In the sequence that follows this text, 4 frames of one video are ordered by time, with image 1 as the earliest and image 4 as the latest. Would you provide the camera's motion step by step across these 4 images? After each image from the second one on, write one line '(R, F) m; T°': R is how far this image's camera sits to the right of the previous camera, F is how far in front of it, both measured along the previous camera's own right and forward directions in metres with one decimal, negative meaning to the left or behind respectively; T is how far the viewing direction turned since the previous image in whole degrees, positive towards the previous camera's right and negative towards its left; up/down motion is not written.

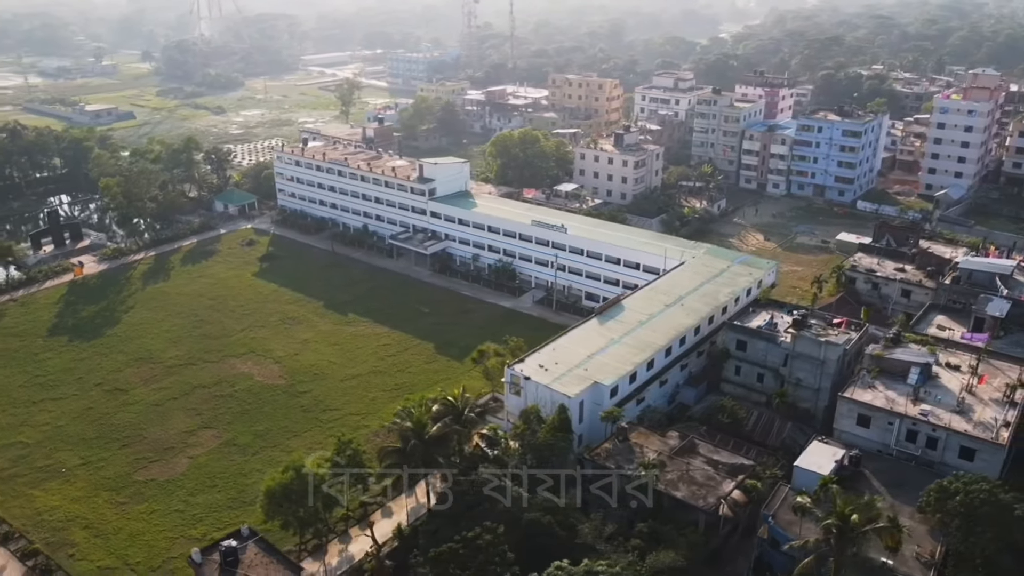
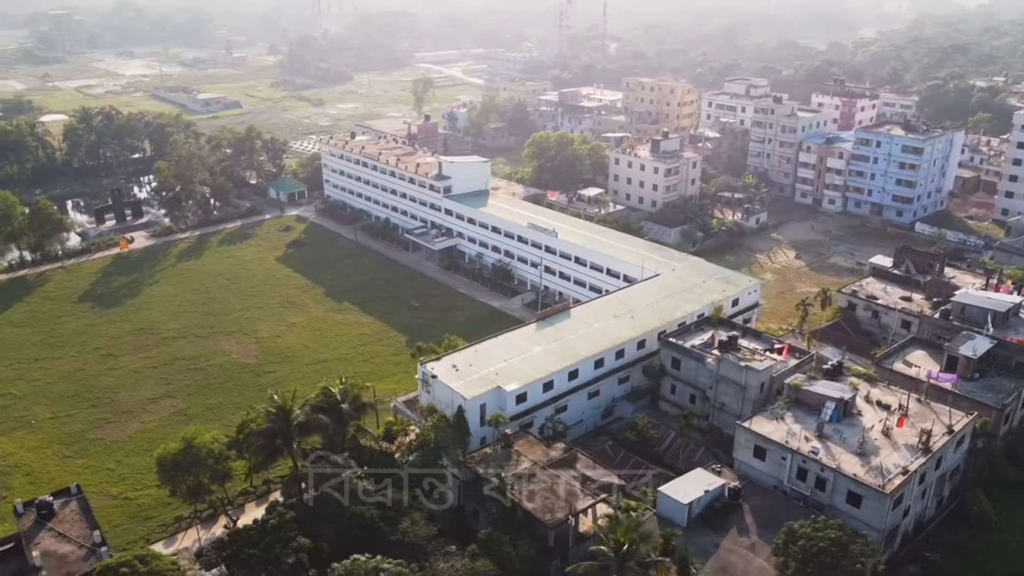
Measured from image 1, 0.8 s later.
(+8.5, +0.5) m; -10°
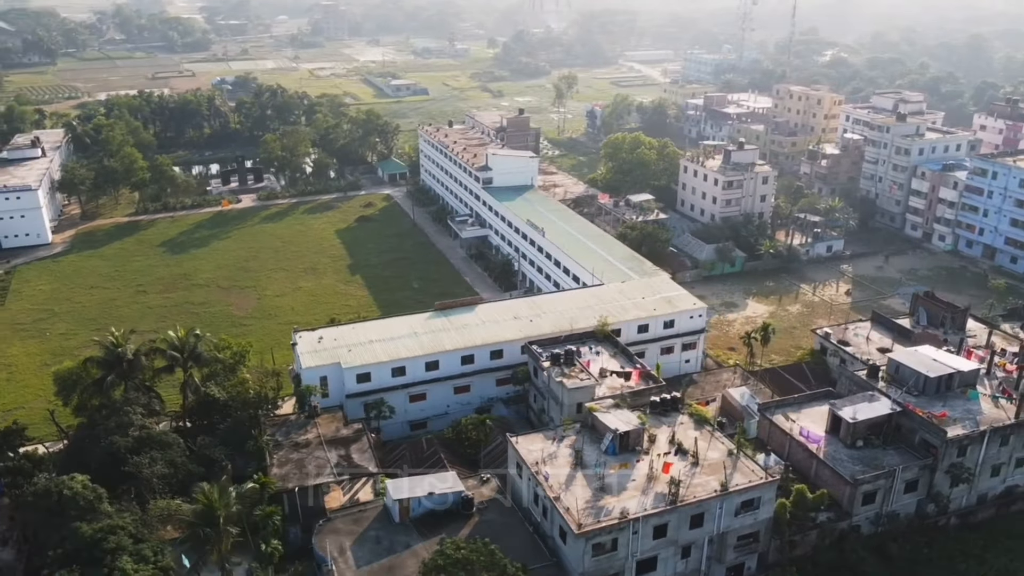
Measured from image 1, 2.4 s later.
(+15.6, +2.3) m; -18°
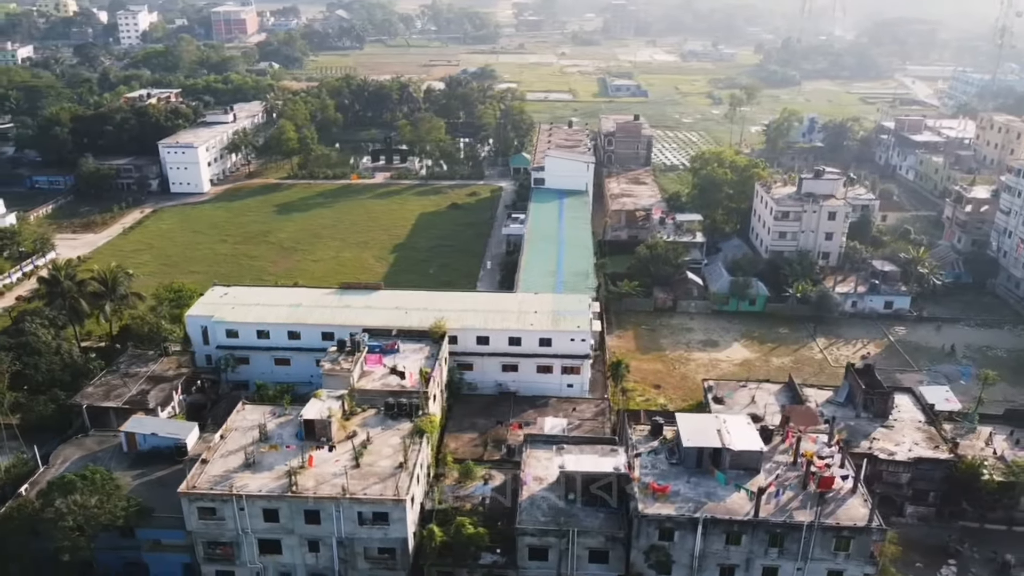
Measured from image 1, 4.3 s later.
(+19.0, +3.6) m; -22°
